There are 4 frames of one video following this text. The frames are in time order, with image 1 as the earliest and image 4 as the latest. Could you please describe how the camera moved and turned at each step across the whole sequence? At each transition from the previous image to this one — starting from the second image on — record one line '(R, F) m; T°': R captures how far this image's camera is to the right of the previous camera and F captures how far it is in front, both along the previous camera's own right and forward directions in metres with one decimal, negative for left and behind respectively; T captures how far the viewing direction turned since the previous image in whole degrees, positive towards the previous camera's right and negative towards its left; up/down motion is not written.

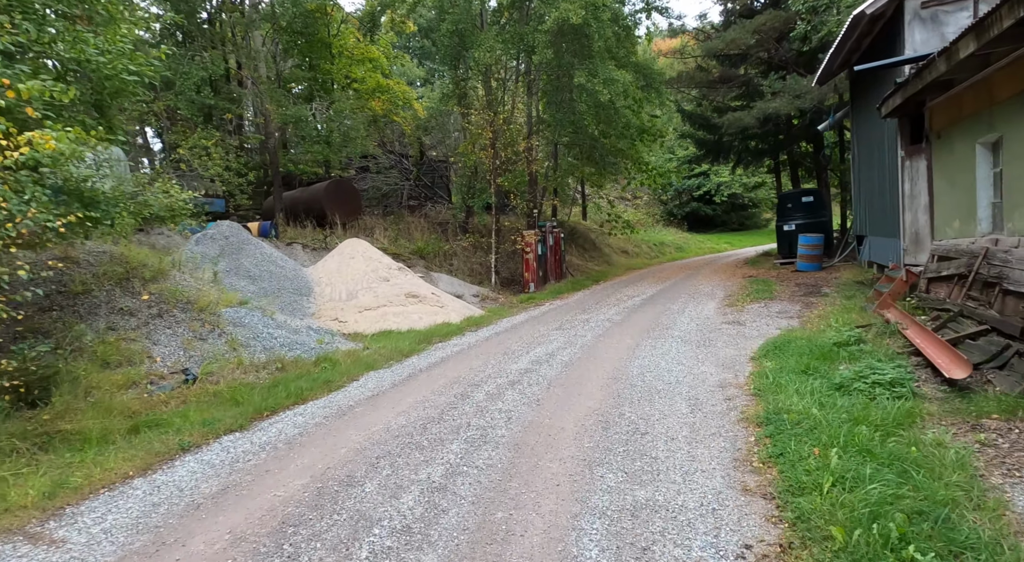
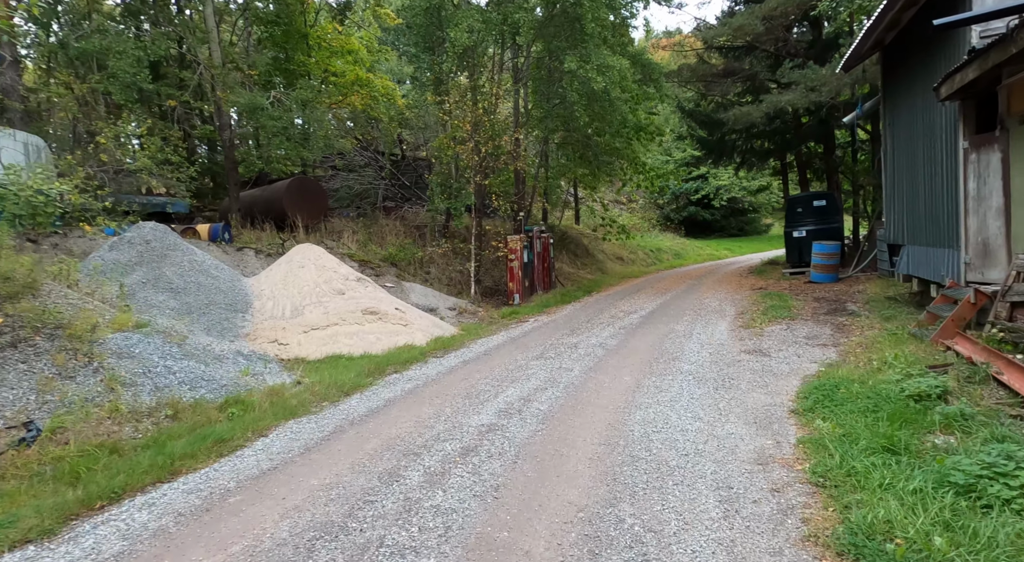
(+0.3, +1.7) m; +1°
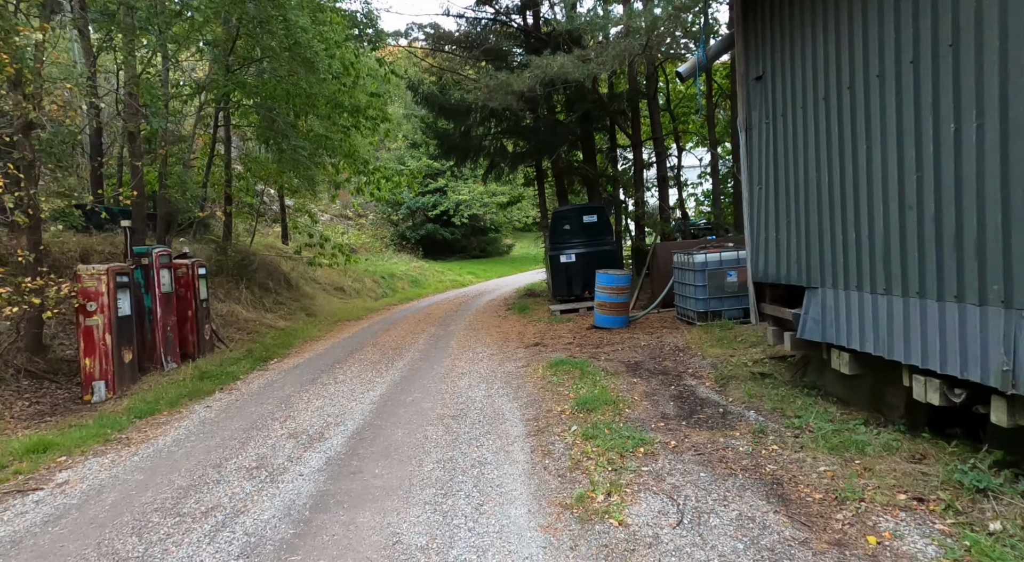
(+1.6, +6.2) m; +23°
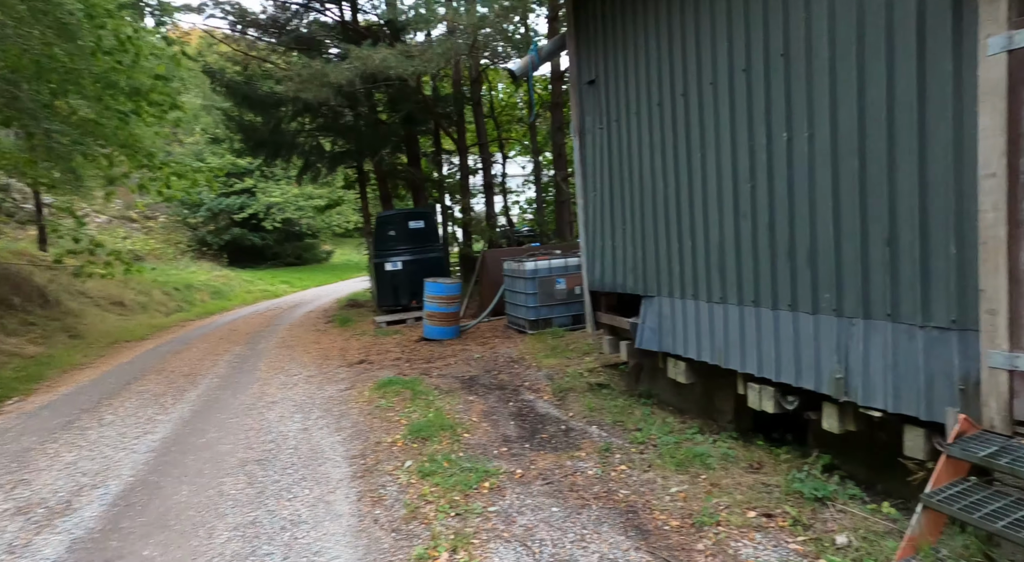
(0.0, +0.7) m; +15°
